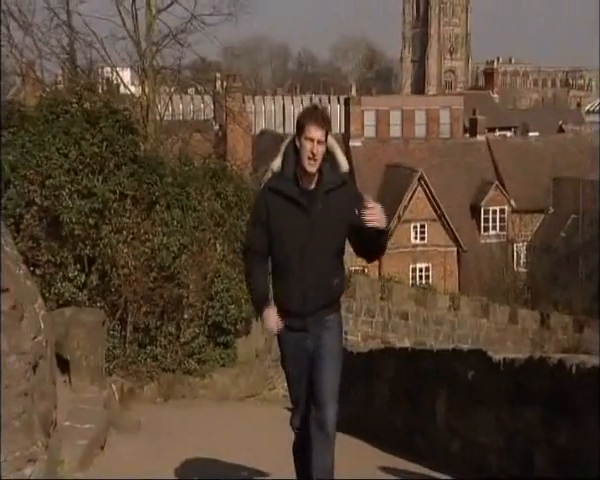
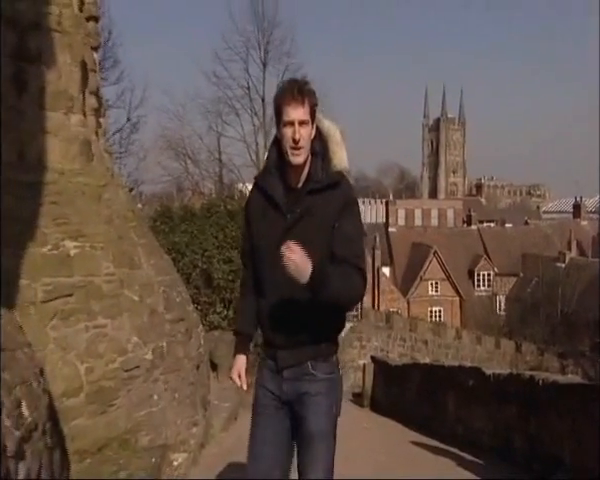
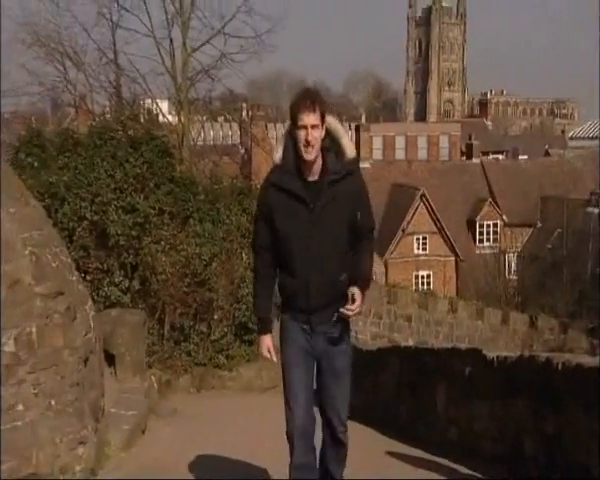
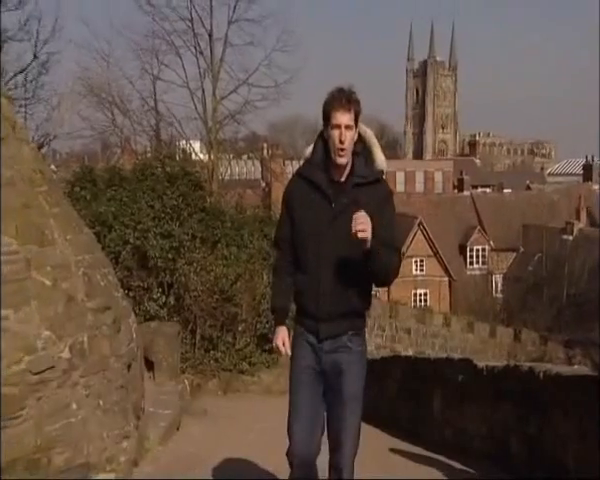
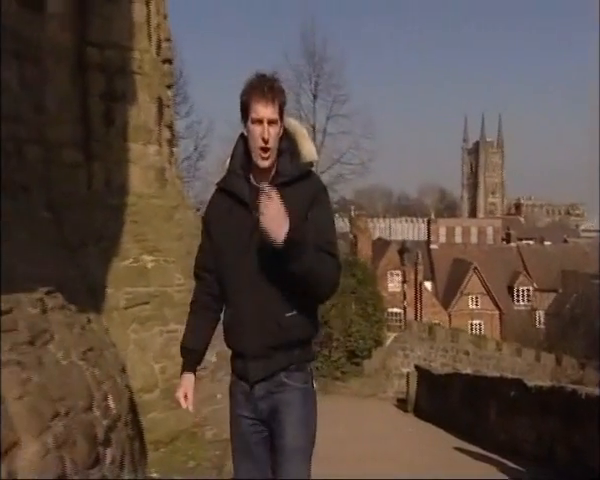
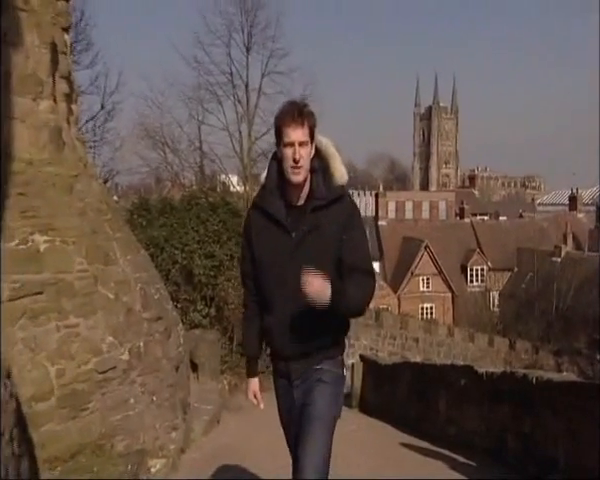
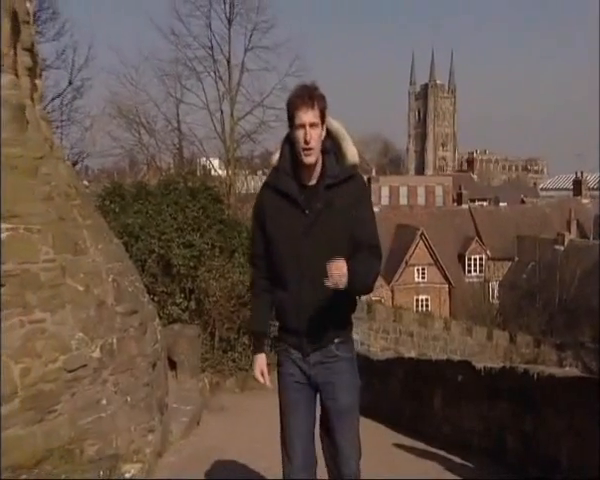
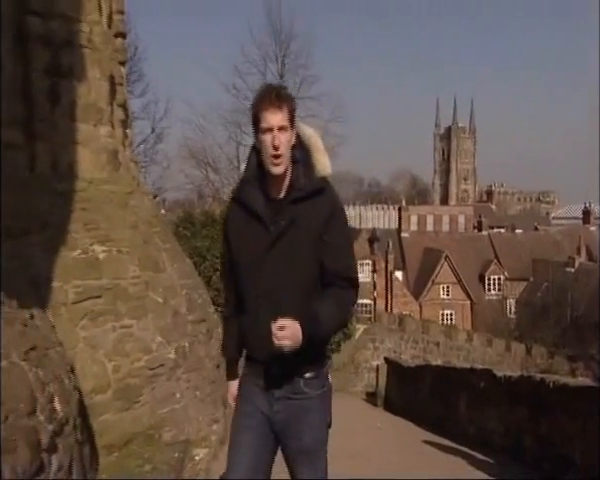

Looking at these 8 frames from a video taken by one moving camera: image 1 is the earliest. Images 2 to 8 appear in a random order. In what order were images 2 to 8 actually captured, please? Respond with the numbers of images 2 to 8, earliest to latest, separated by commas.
3, 4, 7, 6, 2, 8, 5
